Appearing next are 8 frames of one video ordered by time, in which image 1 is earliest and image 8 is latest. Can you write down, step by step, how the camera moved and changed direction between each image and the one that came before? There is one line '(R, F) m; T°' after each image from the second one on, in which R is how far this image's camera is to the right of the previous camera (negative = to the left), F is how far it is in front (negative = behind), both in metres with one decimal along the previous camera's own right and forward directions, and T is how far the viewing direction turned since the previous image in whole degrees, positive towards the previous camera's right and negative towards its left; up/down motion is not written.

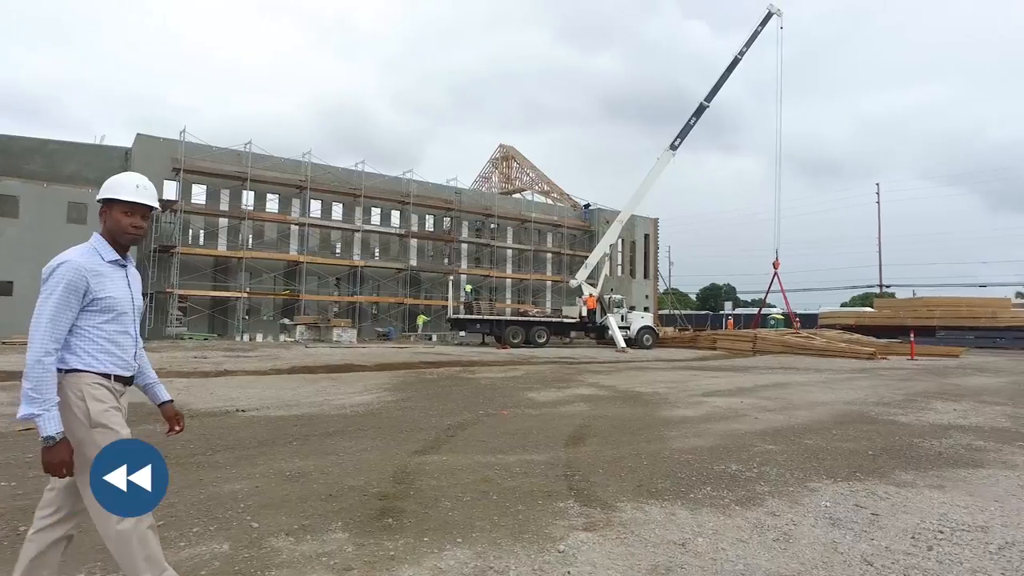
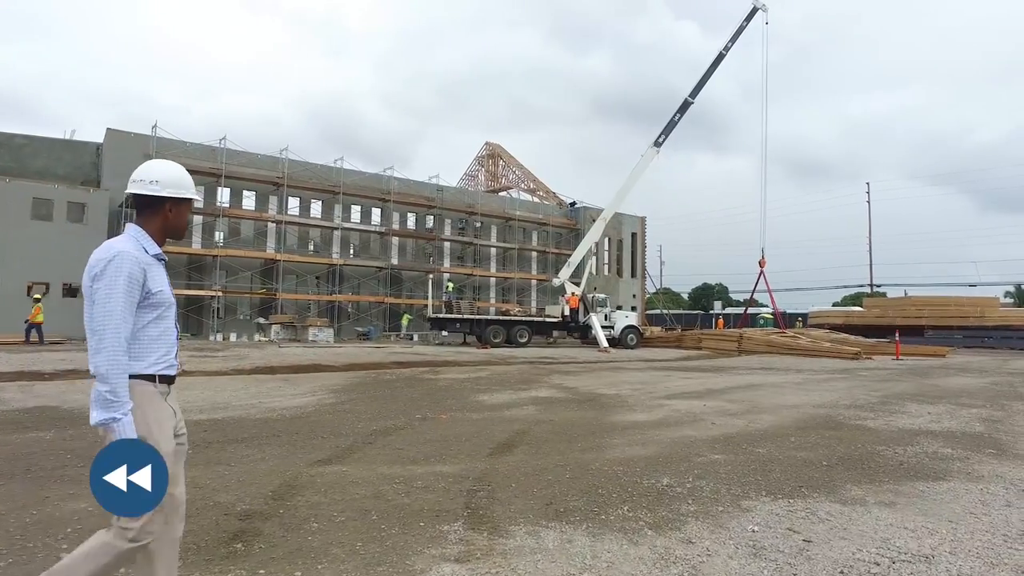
(+0.7, +0.6) m; 0°
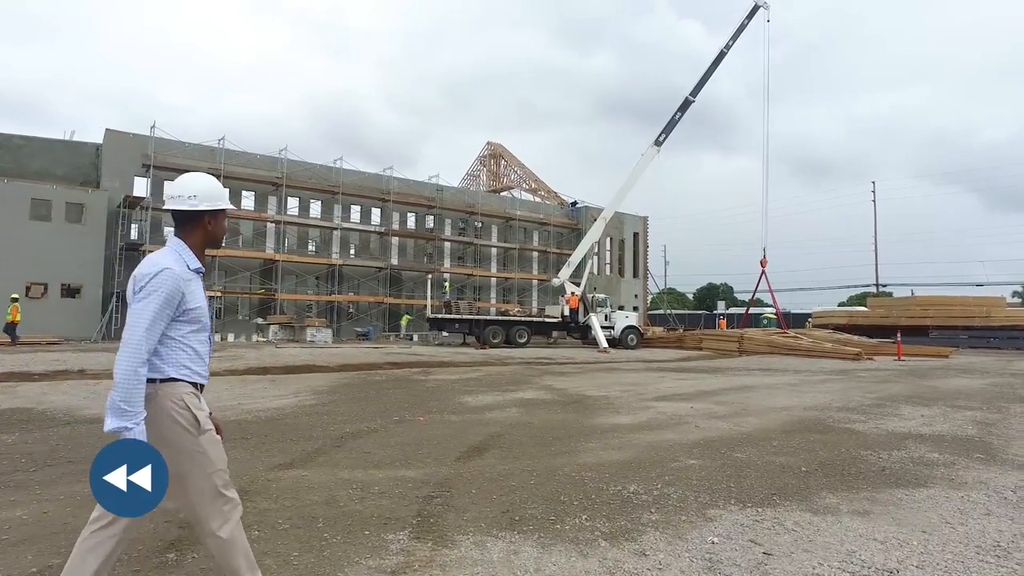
(+0.4, +0.2) m; -1°
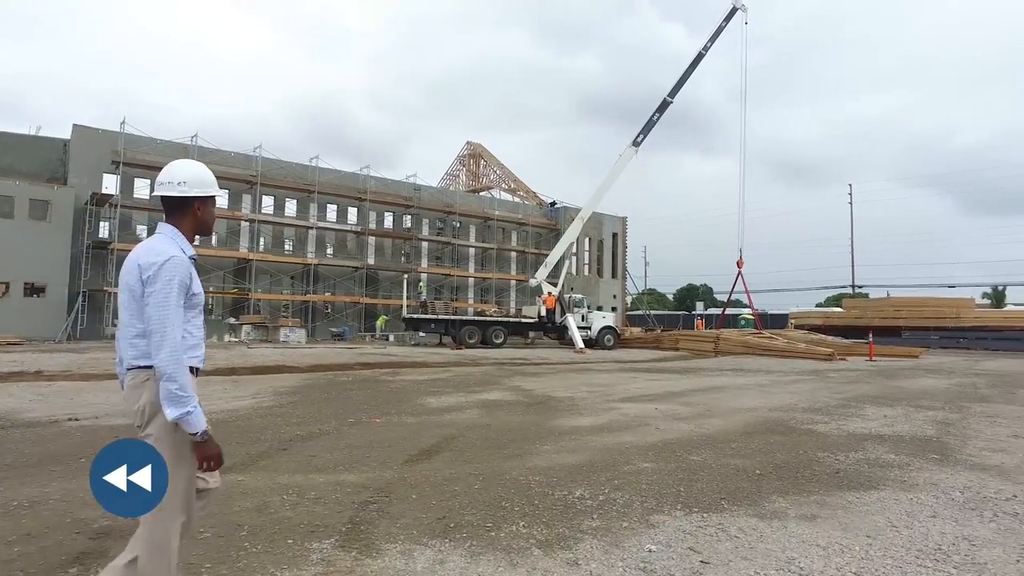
(+0.3, +0.2) m; +2°
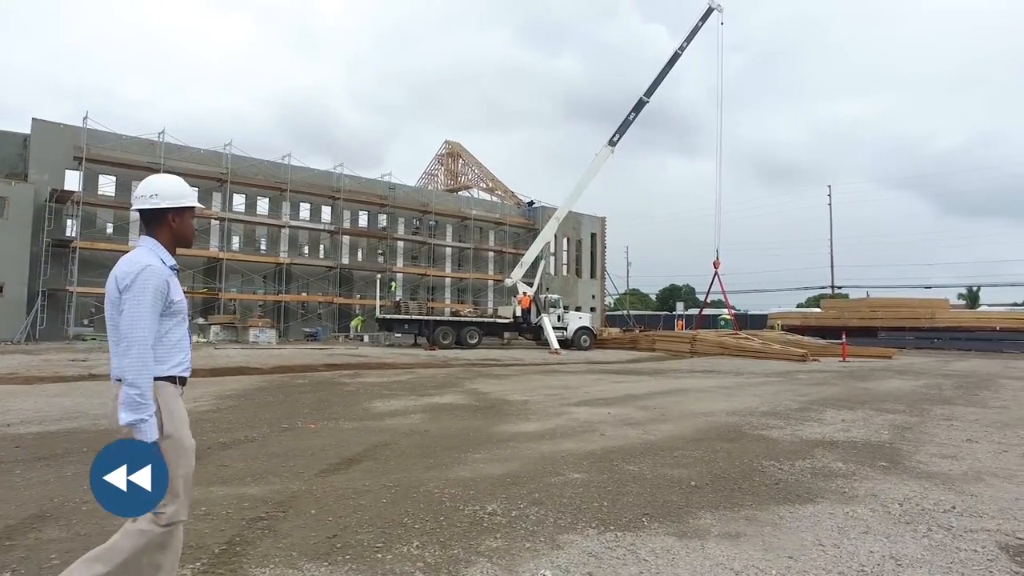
(+0.5, +0.3) m; +1°
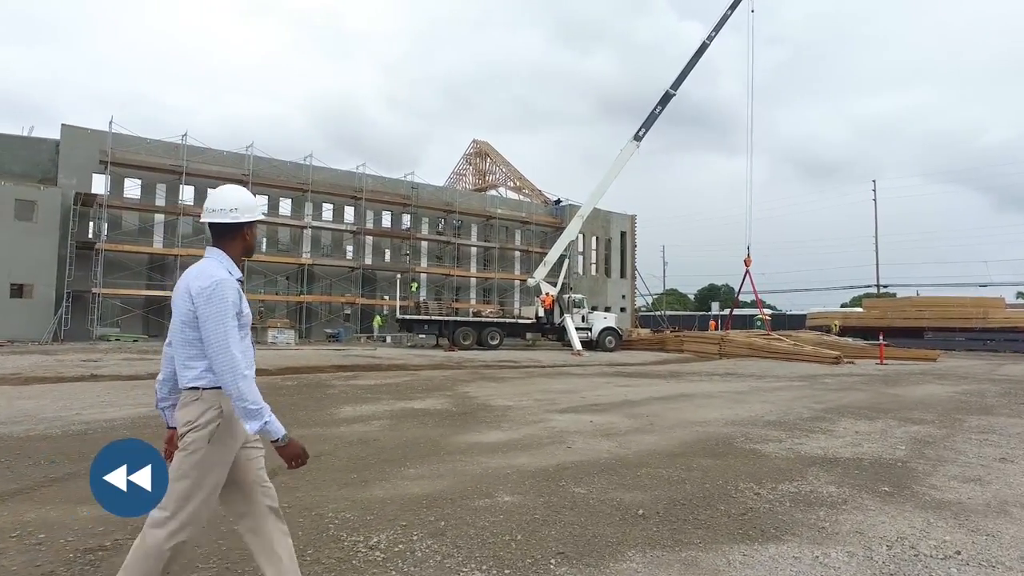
(+0.9, +0.7) m; -4°
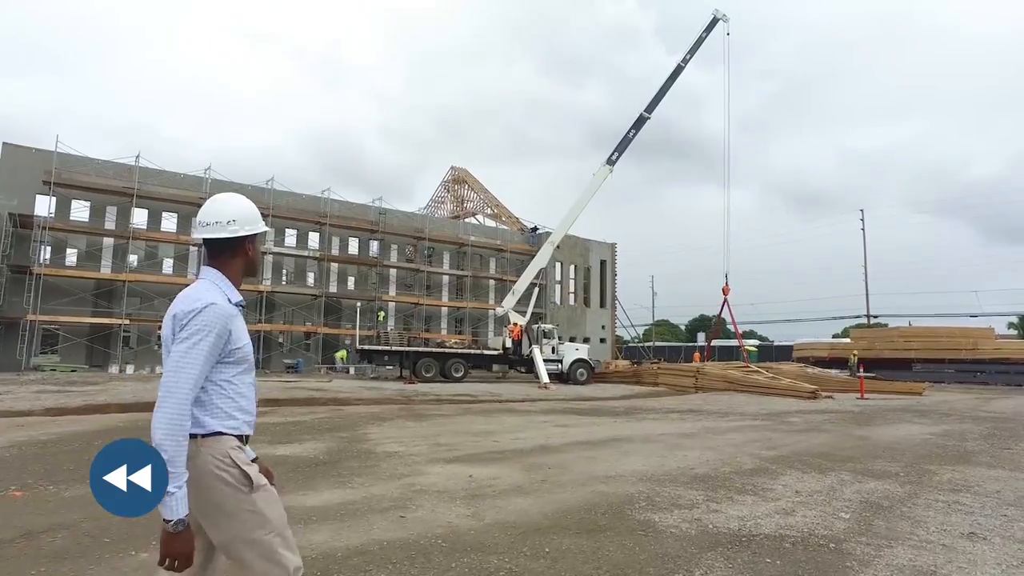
(+1.4, +1.4) m; 0°
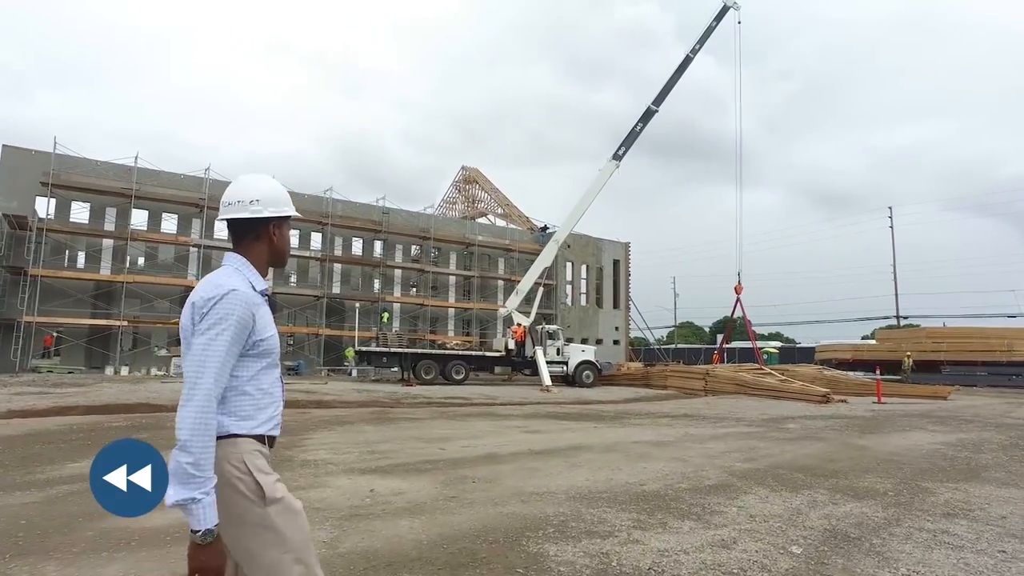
(+1.0, +0.9) m; -2°
